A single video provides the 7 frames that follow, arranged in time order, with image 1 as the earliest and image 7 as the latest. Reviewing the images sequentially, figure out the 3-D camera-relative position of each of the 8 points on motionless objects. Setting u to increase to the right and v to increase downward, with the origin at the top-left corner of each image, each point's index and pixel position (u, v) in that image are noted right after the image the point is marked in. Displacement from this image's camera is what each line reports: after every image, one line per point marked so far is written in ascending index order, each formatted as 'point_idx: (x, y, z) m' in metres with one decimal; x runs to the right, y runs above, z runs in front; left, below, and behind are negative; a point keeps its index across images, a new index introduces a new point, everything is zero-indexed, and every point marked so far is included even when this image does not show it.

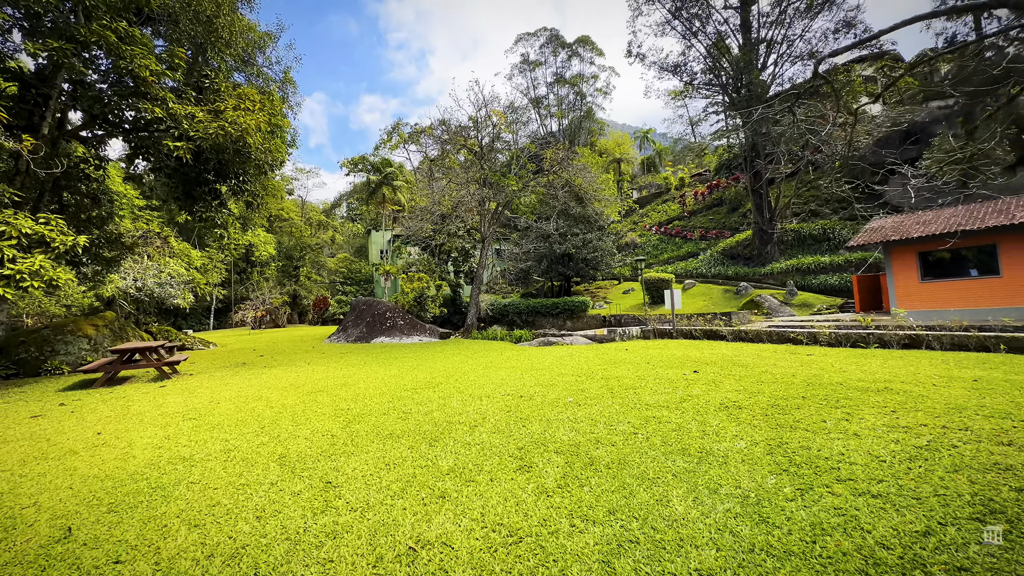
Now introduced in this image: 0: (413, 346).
0: (-2.3, -1.3, +10.4) m
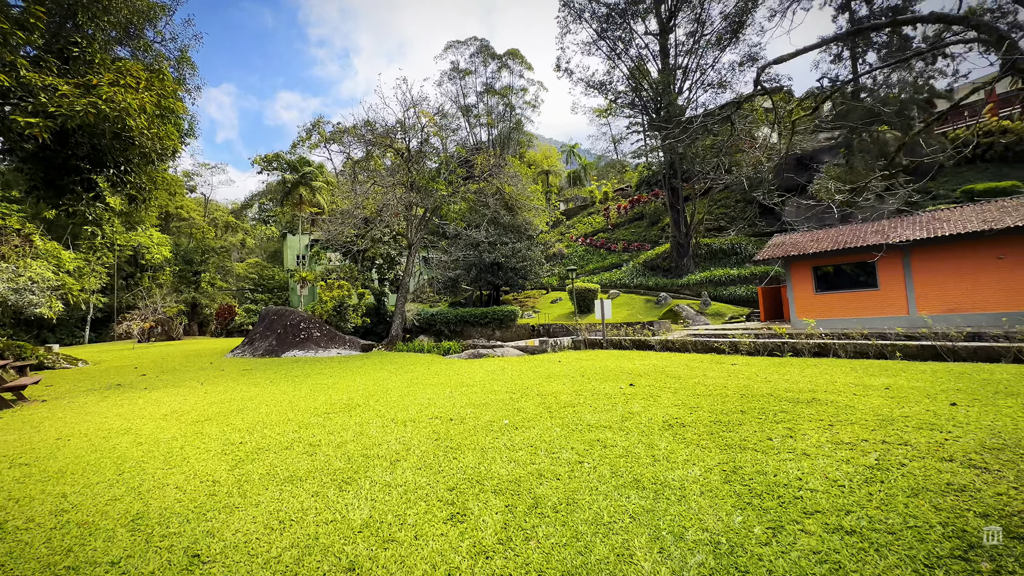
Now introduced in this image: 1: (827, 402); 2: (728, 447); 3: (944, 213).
0: (-3.8, -1.5, +9.5) m
1: (+2.6, -0.9, +3.7) m
2: (+1.3, -0.9, +2.7) m
3: (+12.5, +2.2, +13.0) m
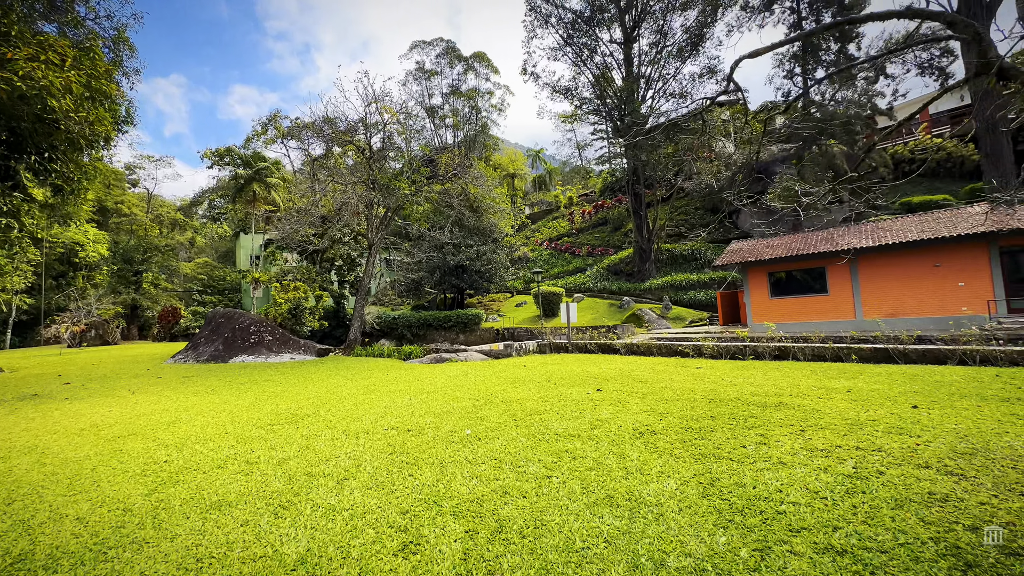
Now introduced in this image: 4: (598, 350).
0: (-4.6, -1.5, +8.9) m
1: (+2.3, -1.0, +3.6) m
2: (+1.1, -0.9, +2.5) m
3: (+11.5, +2.0, +13.7) m
4: (+1.6, -1.2, +8.5) m
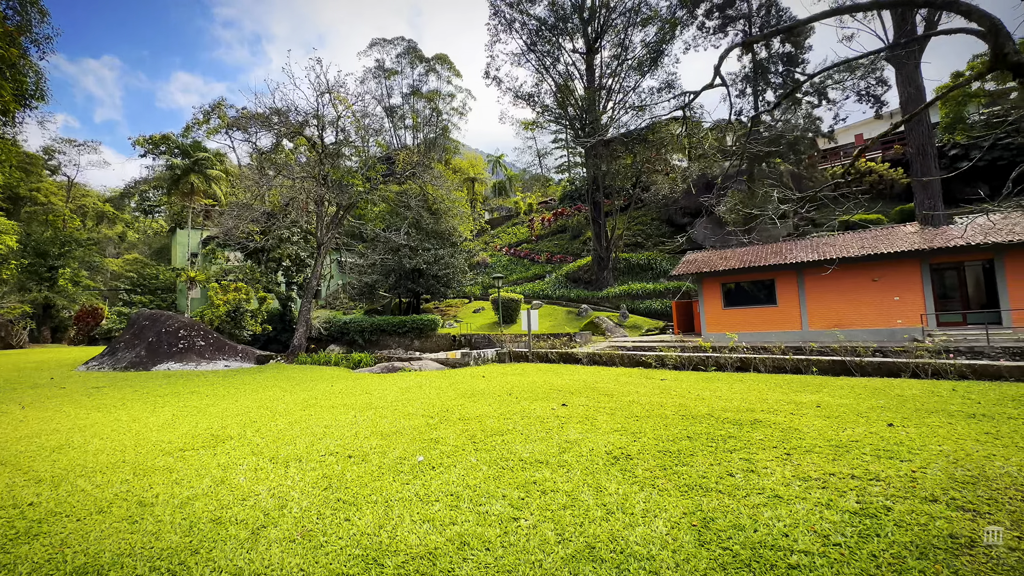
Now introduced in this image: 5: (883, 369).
0: (-5.3, -1.5, +8.1) m
1: (+2.0, -1.0, +3.4) m
2: (+0.9, -1.0, +2.2) m
3: (+10.2, +1.6, +14.4) m
4: (+0.9, -1.3, +8.3) m
5: (+4.6, -1.0, +5.6) m
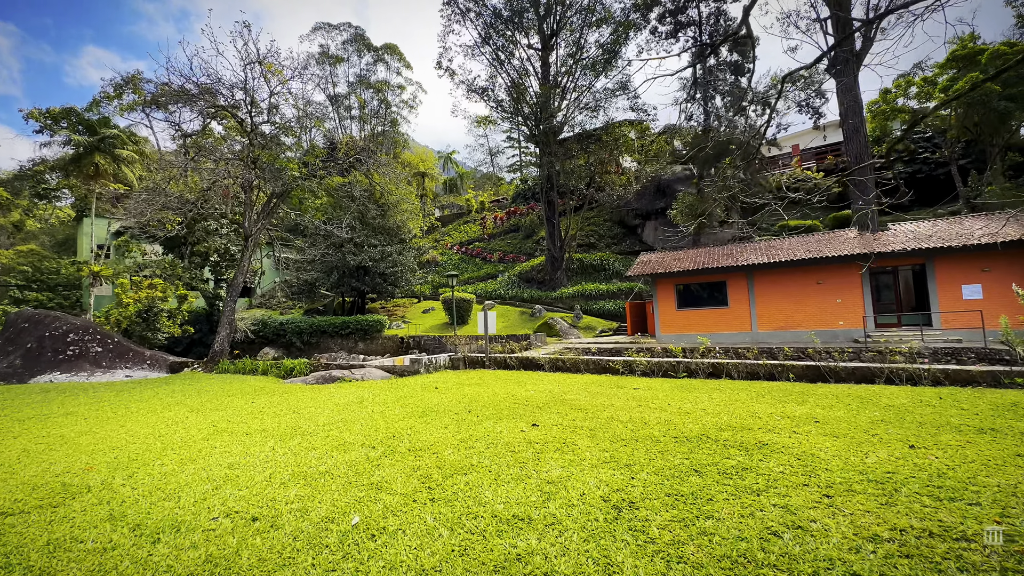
0: (-6.0, -1.5, +6.7) m
1: (+1.7, -1.0, +3.0) m
2: (+0.8, -1.0, +1.6) m
3: (+8.7, +1.5, +14.8) m
4: (+0.1, -1.3, +7.6) m
5: (+4.1, -1.0, +5.3) m
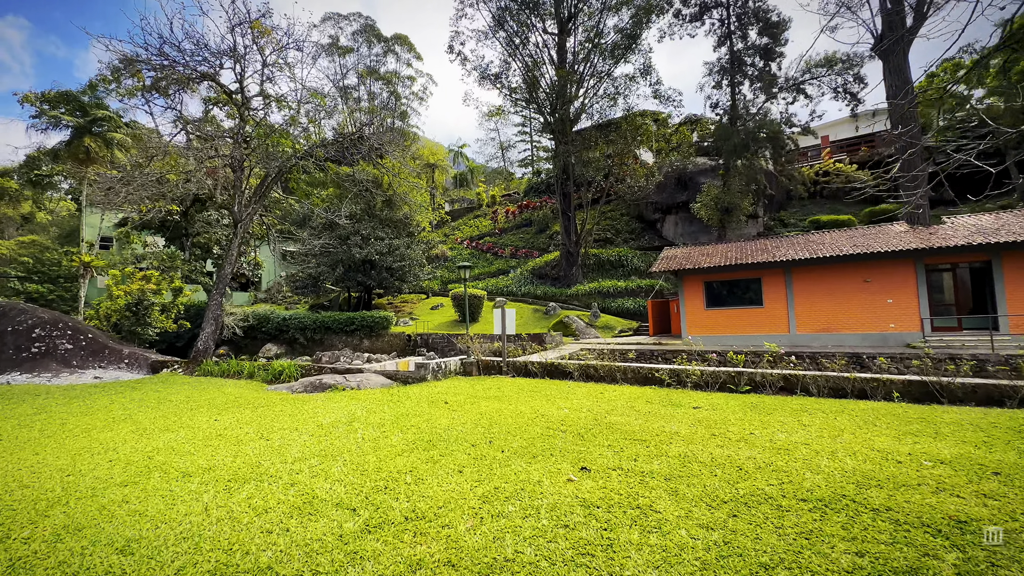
0: (-5.8, -1.3, +5.8) m
1: (+2.0, -1.0, +1.9) m
2: (+1.0, -0.9, +0.5) m
3: (+9.2, +1.6, +13.5) m
4: (+0.4, -1.2, +6.6) m
5: (+4.4, -1.0, +4.2) m
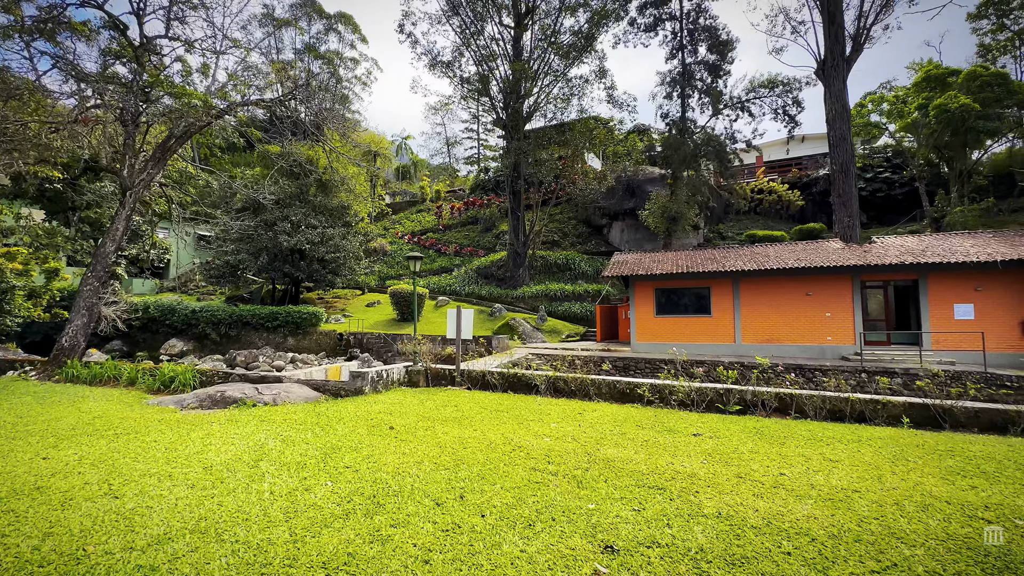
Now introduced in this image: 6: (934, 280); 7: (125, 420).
0: (-6.2, -1.1, +4.1) m
1: (+2.0, -1.0, +1.2) m
2: (+1.3, -0.9, -0.2) m
3: (+7.7, +1.2, +13.8) m
4: (-0.1, -1.2, +5.7) m
5: (+4.1, -1.2, +3.9) m
6: (+10.5, +0.2, +11.1) m
7: (-3.2, -1.1, +3.7) m
